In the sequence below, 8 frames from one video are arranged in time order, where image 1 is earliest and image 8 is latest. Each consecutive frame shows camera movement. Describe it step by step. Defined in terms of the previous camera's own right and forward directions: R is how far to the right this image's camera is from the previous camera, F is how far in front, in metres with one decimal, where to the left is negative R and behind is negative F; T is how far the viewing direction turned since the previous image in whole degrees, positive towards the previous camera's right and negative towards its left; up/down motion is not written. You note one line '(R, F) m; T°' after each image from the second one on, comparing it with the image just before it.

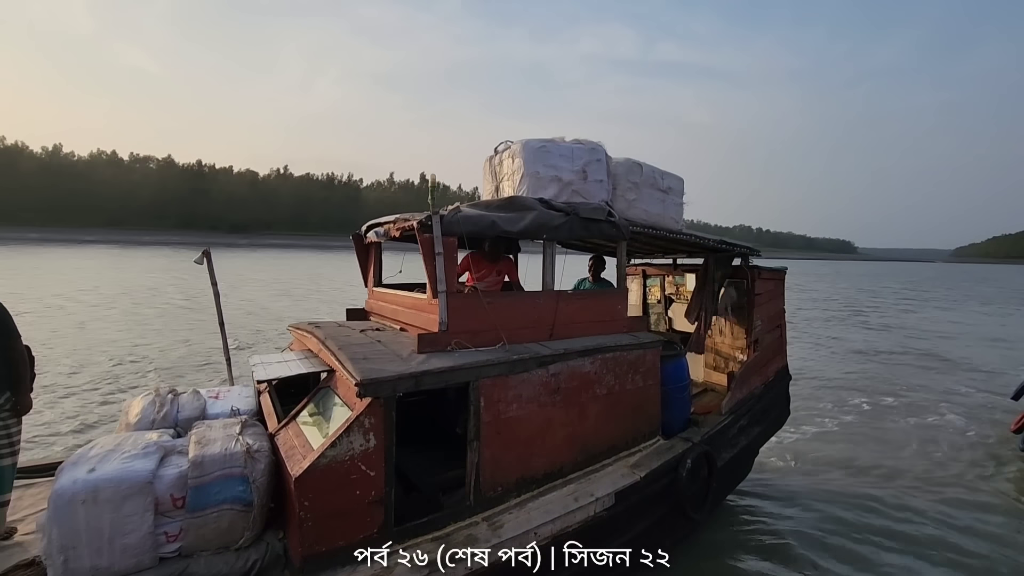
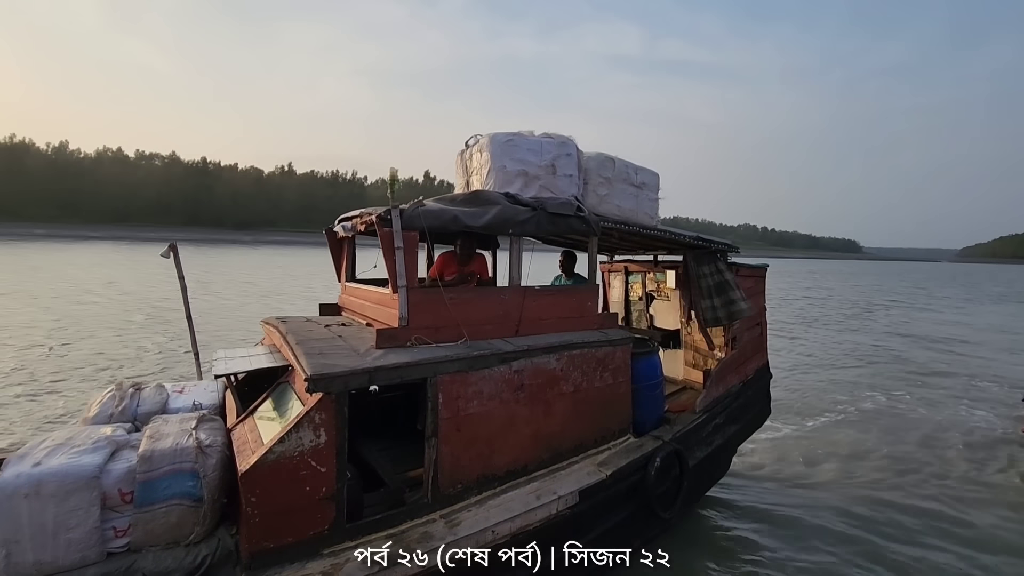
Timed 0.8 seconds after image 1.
(+0.4, +0.1) m; -1°
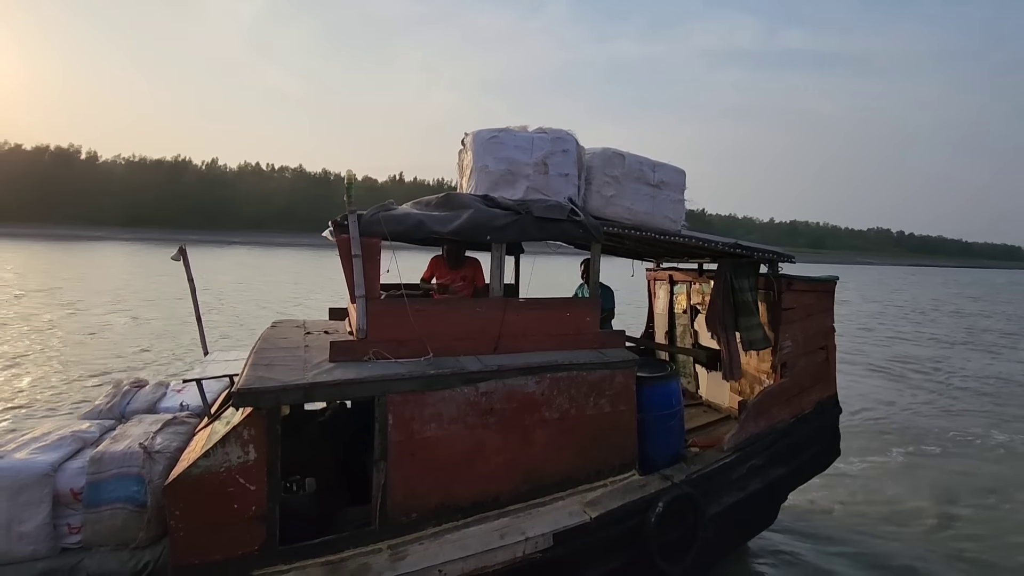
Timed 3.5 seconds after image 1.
(+1.0, +0.6) m; -11°
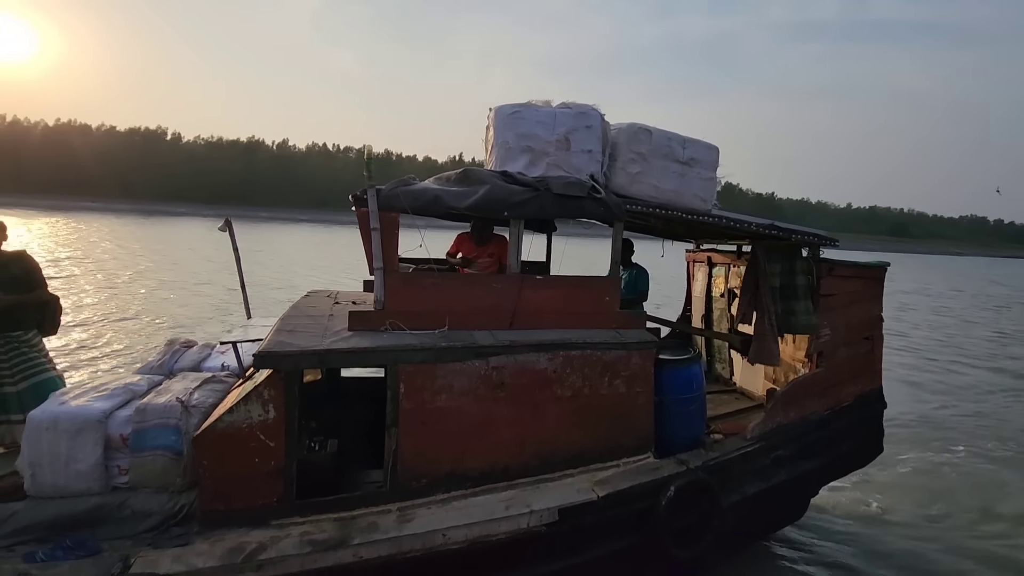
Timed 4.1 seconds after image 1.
(+0.3, 0.0) m; -6°
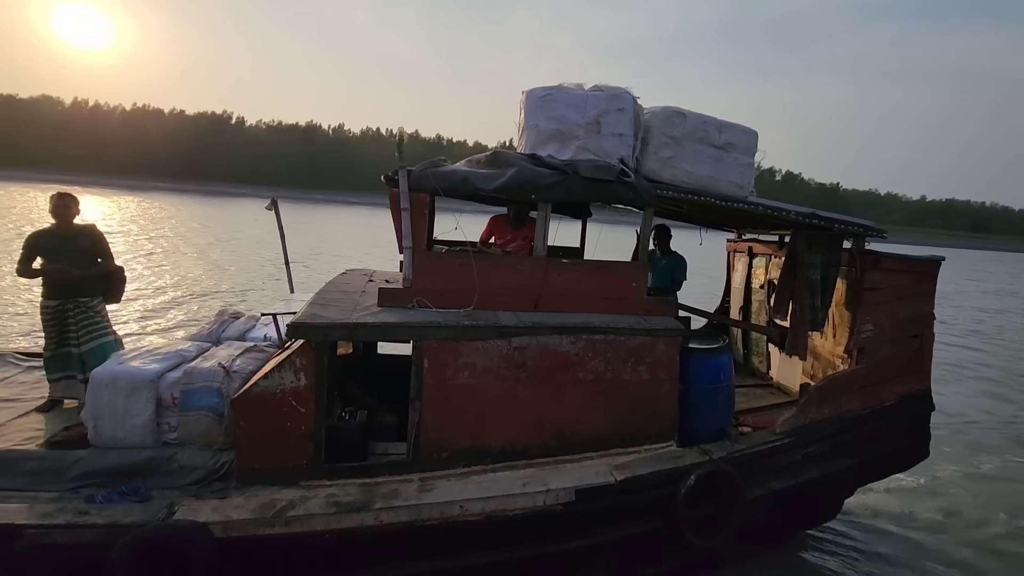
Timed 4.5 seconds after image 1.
(+0.2, 0.0) m; -5°
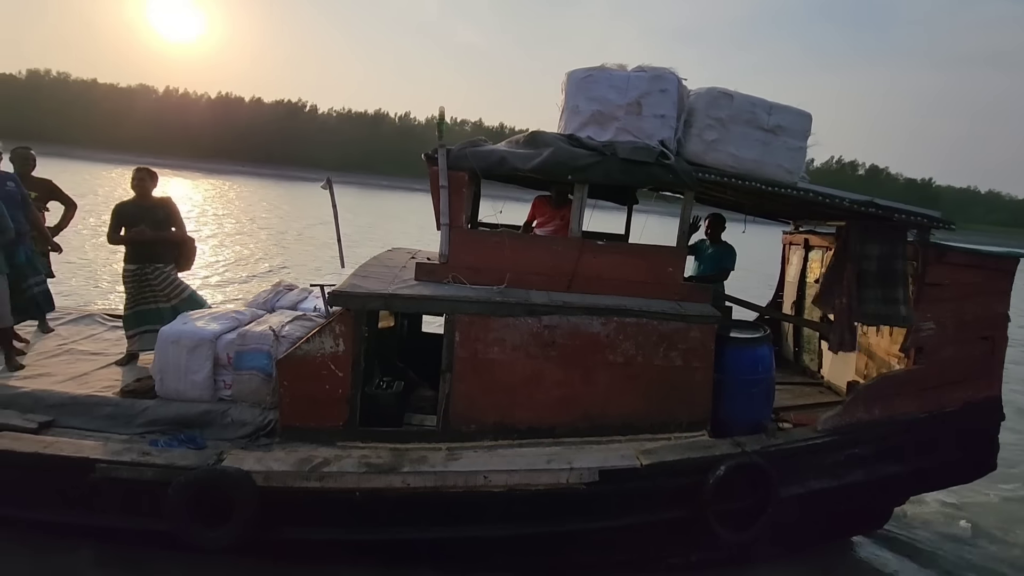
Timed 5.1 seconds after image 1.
(+0.2, 0.0) m; -6°
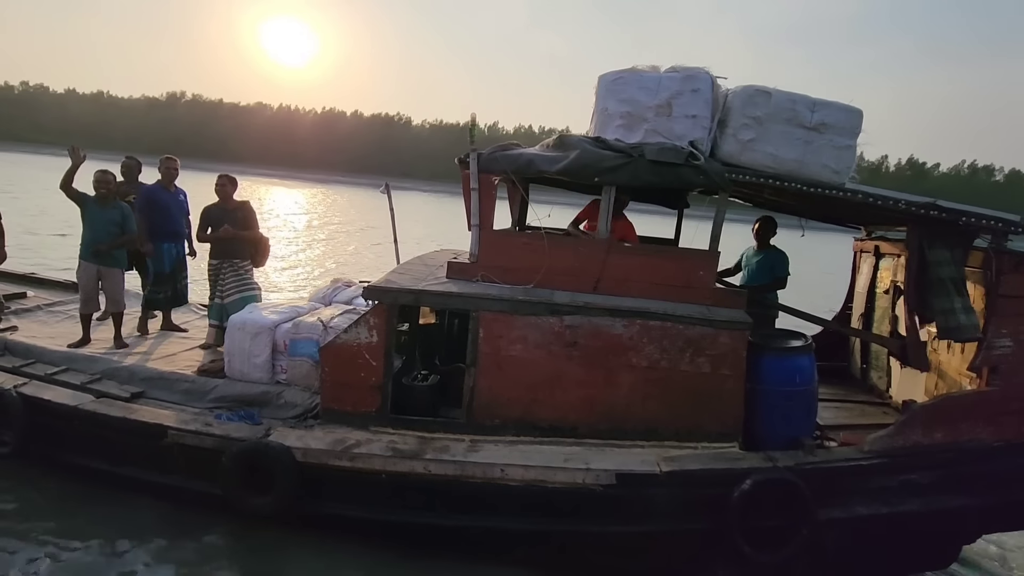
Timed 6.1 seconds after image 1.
(+0.5, -0.1) m; -9°
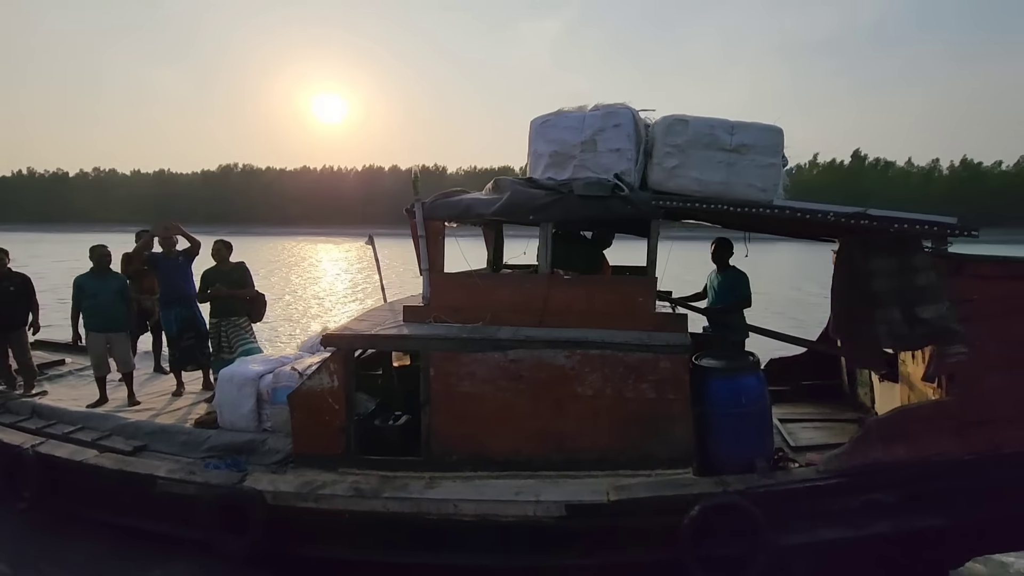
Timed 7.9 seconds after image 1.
(+0.9, -0.1) m; -5°
